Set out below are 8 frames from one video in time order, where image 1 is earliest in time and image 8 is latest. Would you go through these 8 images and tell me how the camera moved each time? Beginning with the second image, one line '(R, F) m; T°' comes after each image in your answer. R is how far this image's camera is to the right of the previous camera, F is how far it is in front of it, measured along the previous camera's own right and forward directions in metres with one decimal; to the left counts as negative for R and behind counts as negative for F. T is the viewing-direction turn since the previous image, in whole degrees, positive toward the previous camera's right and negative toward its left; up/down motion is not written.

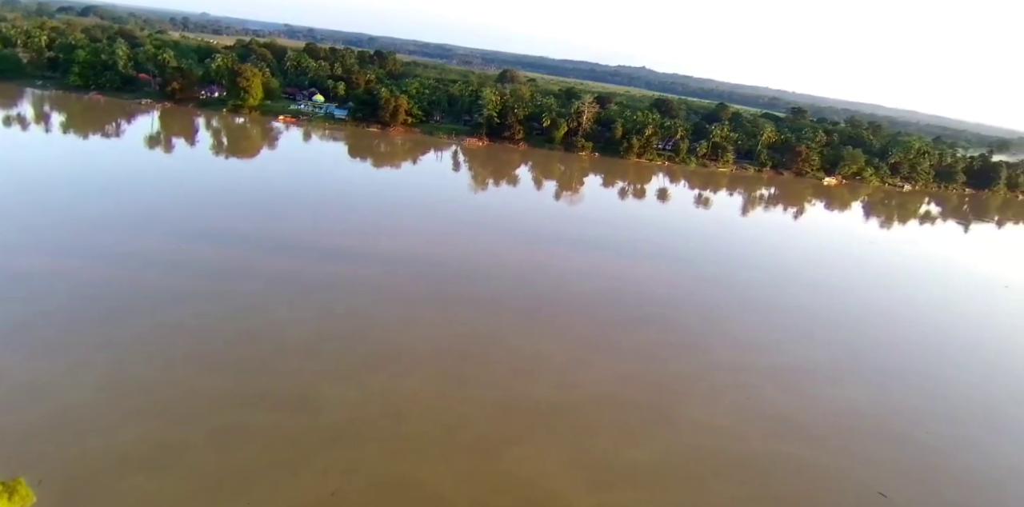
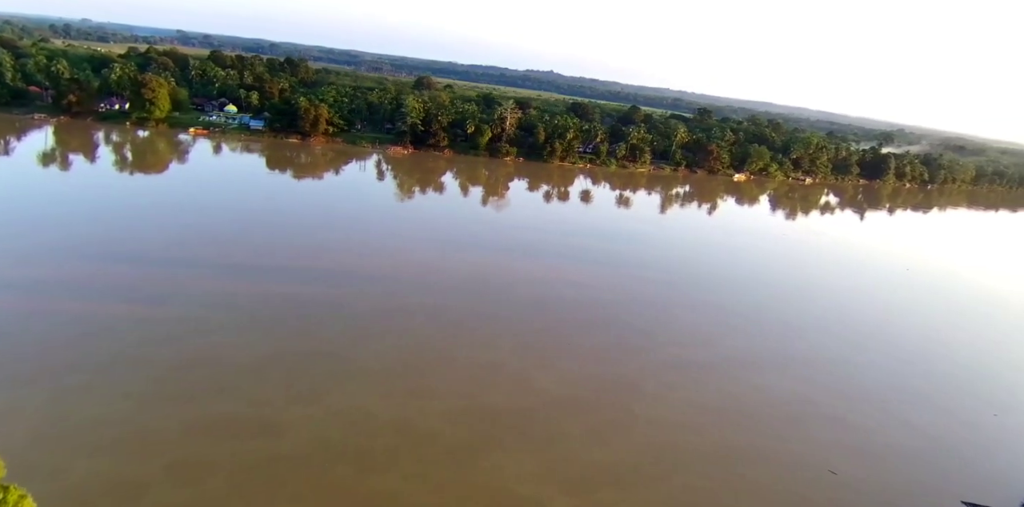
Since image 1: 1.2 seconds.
(-0.4, +0.2) m; +7°
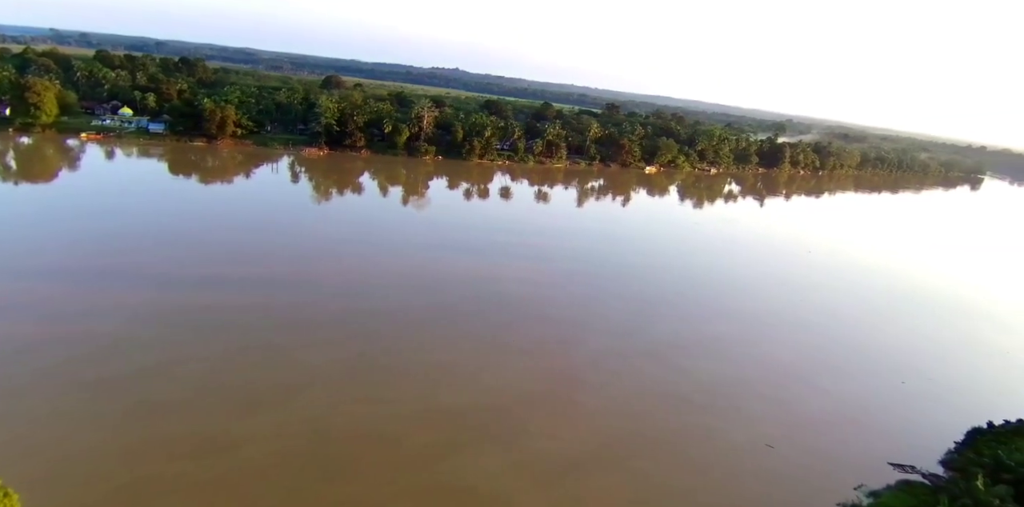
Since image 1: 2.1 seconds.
(-0.4, +0.1) m; +7°
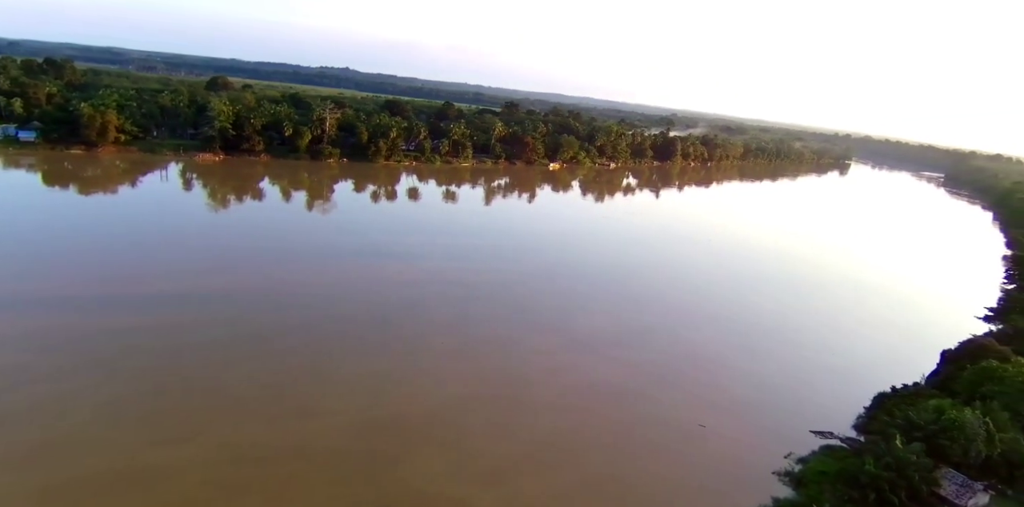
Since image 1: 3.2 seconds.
(-0.5, +0.1) m; +8°
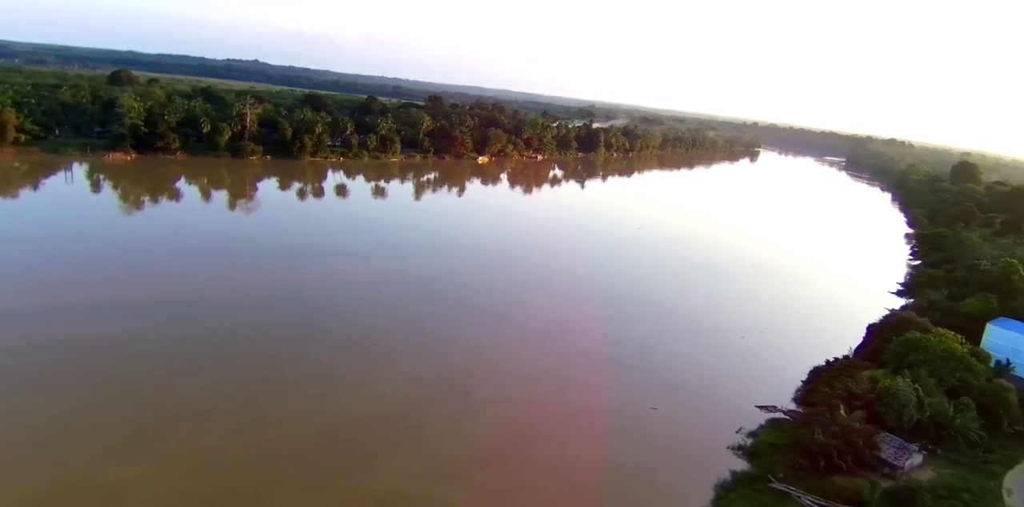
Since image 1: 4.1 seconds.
(-0.4, 0.0) m; +6°
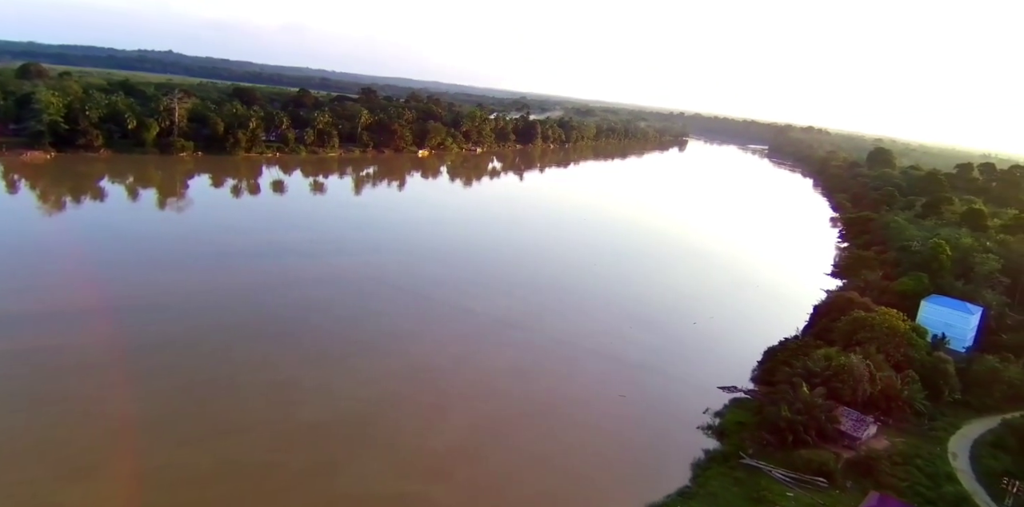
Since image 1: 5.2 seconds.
(-0.5, 0.0) m; +5°
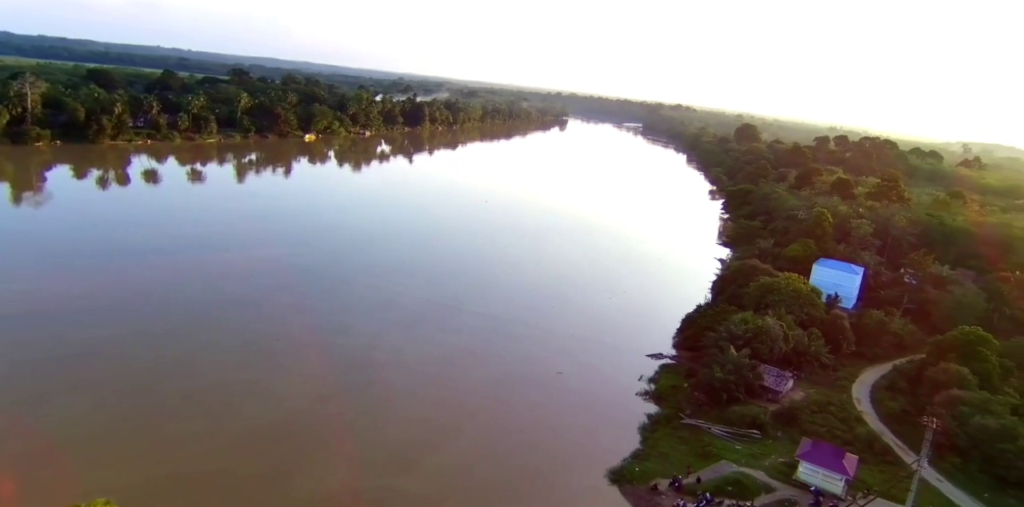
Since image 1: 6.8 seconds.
(-0.8, 0.0) m; +9°
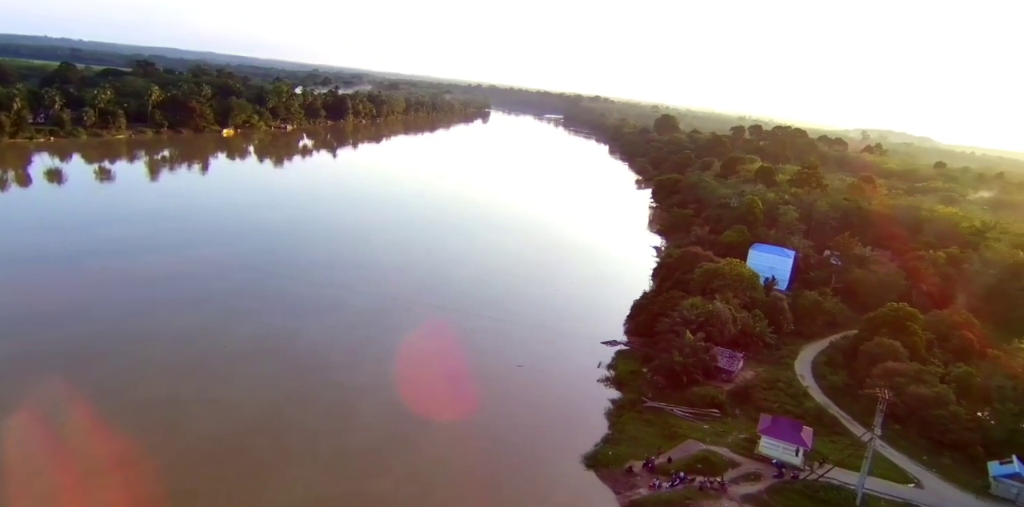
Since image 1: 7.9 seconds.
(-0.5, -0.1) m; +6°
